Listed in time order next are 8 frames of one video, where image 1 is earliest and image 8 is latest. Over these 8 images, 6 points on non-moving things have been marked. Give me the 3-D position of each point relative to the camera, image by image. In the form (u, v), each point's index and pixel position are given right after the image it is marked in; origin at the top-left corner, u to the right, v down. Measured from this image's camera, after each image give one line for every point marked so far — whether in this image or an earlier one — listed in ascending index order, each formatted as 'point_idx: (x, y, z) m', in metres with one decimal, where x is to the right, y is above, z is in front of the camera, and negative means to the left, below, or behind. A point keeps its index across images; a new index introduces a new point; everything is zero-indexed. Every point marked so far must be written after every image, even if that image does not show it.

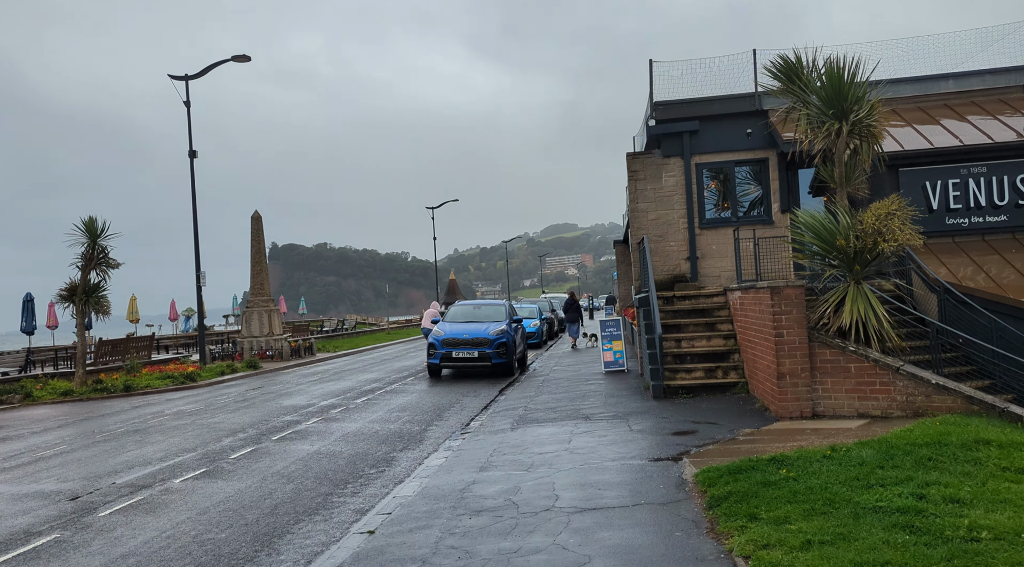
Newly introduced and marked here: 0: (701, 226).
0: (+3.7, +1.1, +13.3) m
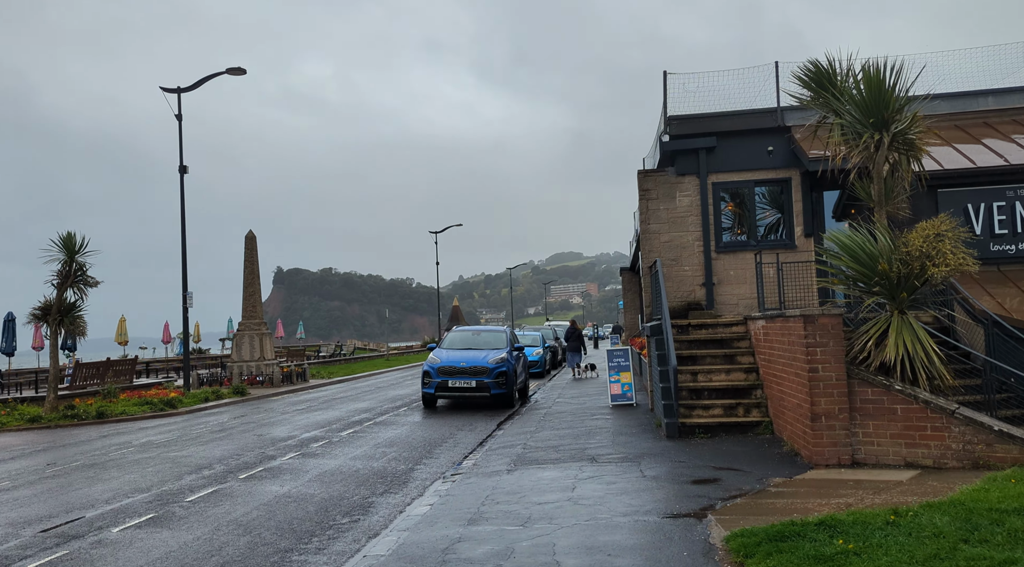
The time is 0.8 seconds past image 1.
0: (+3.7, +0.6, +12.4) m
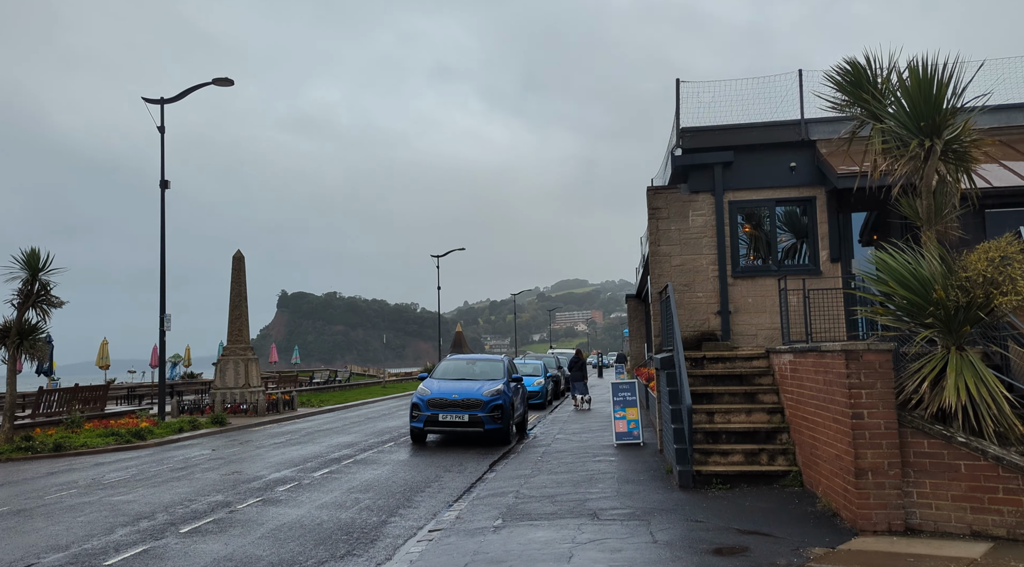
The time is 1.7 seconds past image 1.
0: (+3.6, +0.1, +11.2) m
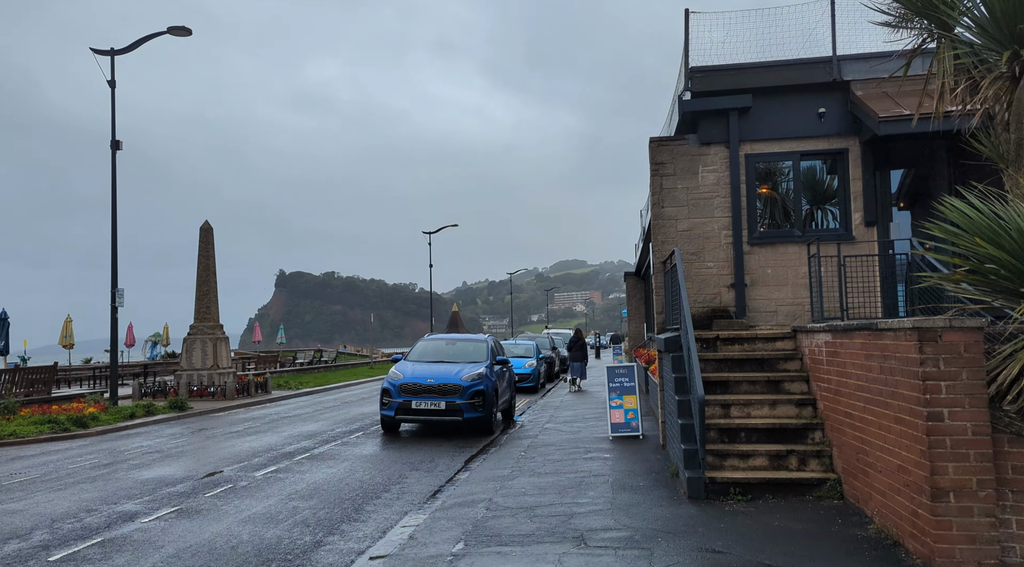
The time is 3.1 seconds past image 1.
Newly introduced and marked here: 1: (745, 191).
0: (+3.3, +0.6, +9.6) m
1: (+3.3, +1.3, +9.6) m
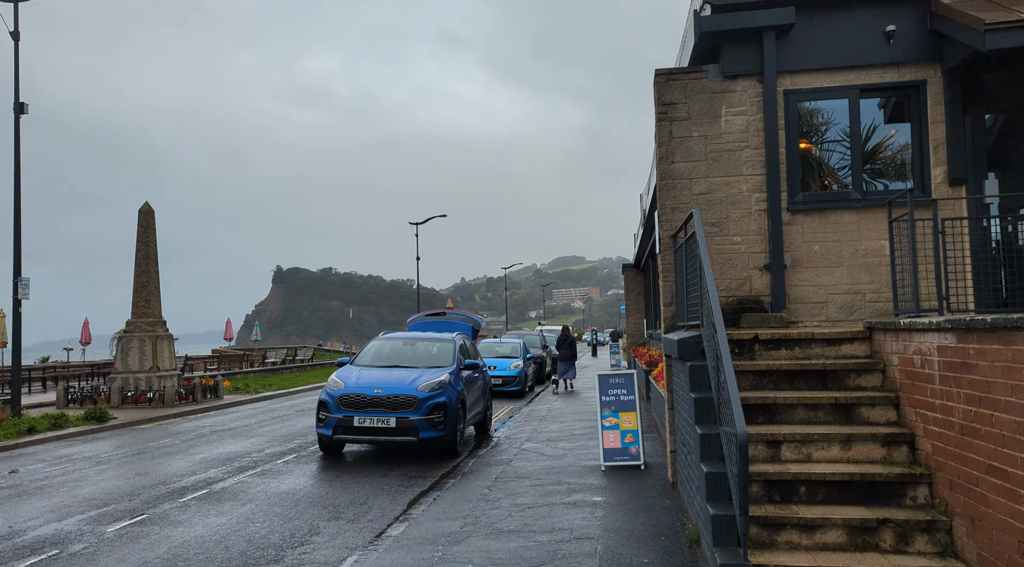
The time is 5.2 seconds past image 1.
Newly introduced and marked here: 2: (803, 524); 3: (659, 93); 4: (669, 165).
0: (+2.9, +0.8, +7.1) m
1: (+2.8, +1.5, +7.2) m
2: (+1.8, -1.5, +4.2) m
3: (+1.6, +2.0, +7.2) m
4: (+1.7, +1.2, +7.2) m
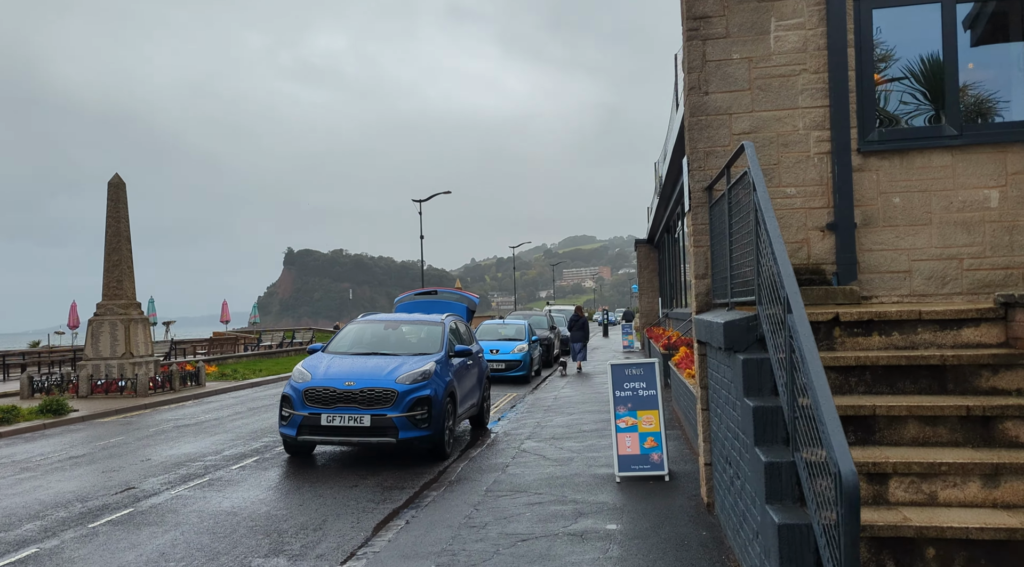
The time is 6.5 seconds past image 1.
0: (+2.8, +1.1, +5.5) m
1: (+2.7, +1.8, +5.5) m
2: (+1.7, -1.3, +2.7) m
3: (+1.4, +2.3, +5.5) m
4: (+1.6, +1.5, +5.6) m
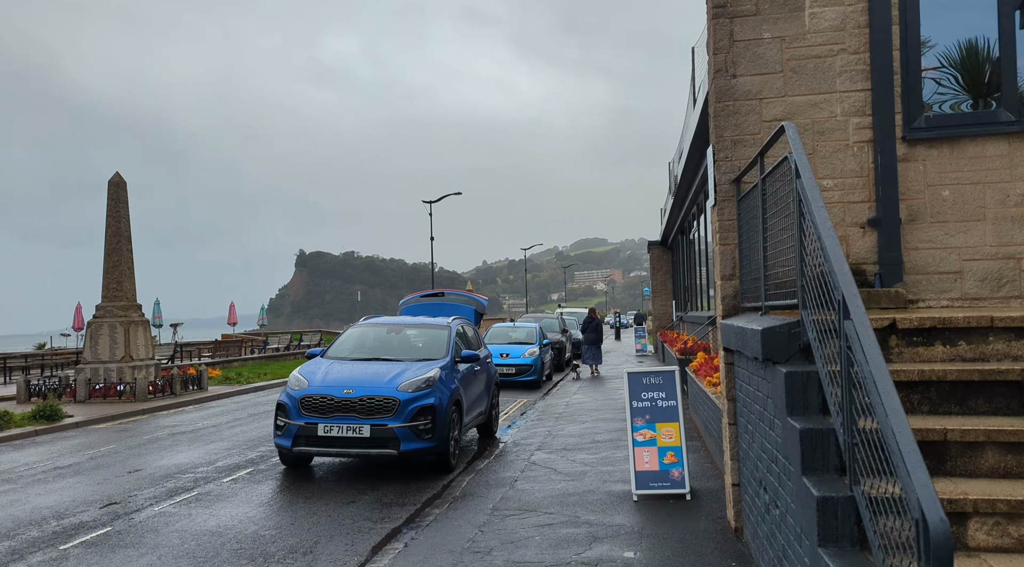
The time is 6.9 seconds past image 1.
0: (+2.8, +1.1, +4.9) m
1: (+2.8, +1.8, +4.9) m
2: (+1.7, -1.3, +2.1) m
3: (+1.5, +2.3, +5.0) m
4: (+1.6, +1.5, +5.1) m
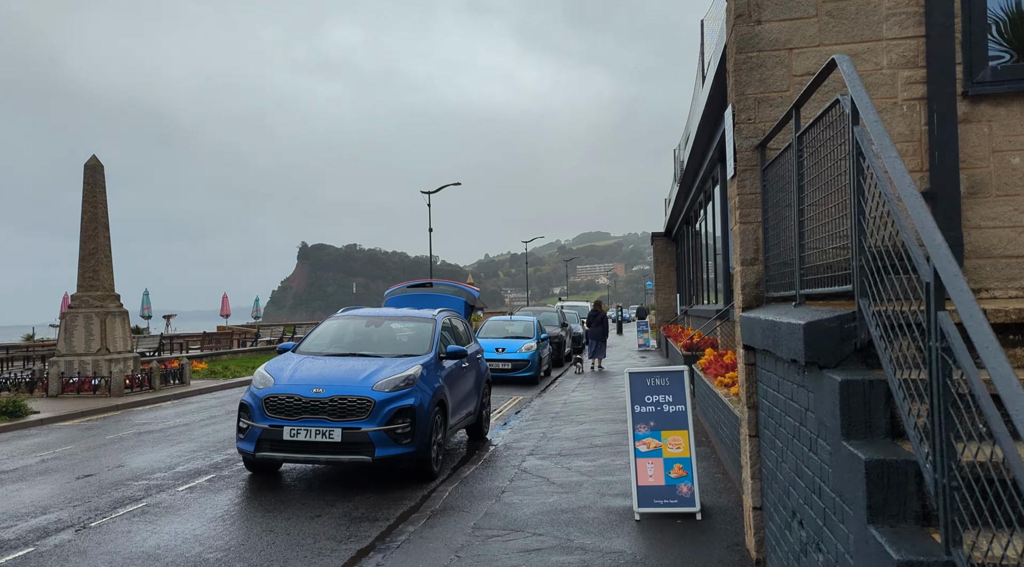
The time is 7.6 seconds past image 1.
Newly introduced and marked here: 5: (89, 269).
0: (+2.7, +1.1, +4.1) m
1: (+2.7, +1.8, +4.1) m
2: (+1.5, -1.2, +1.3) m
3: (+1.4, +2.4, +4.2) m
4: (+1.5, +1.6, +4.2) m
5: (-9.4, +0.3, +15.3) m
